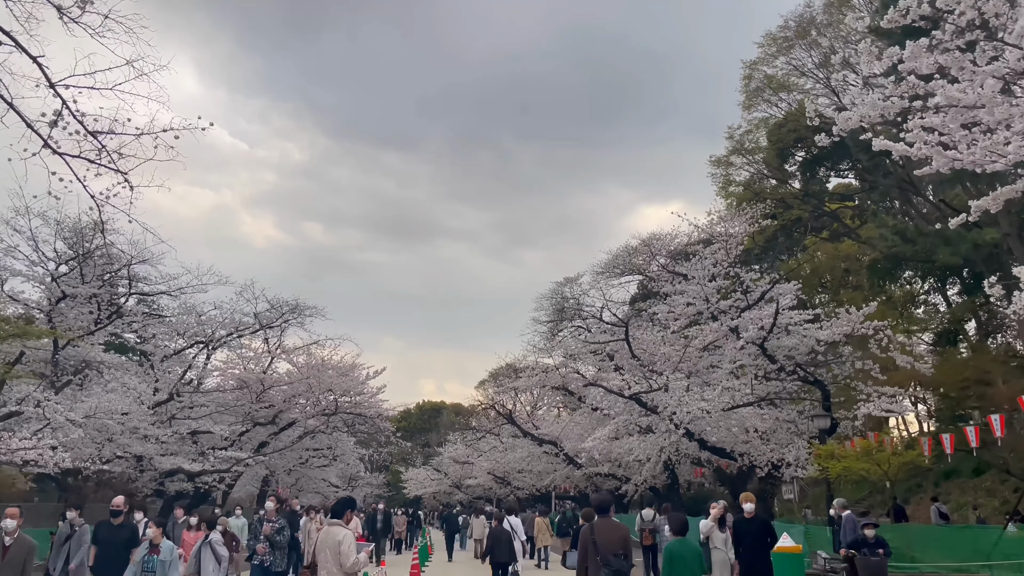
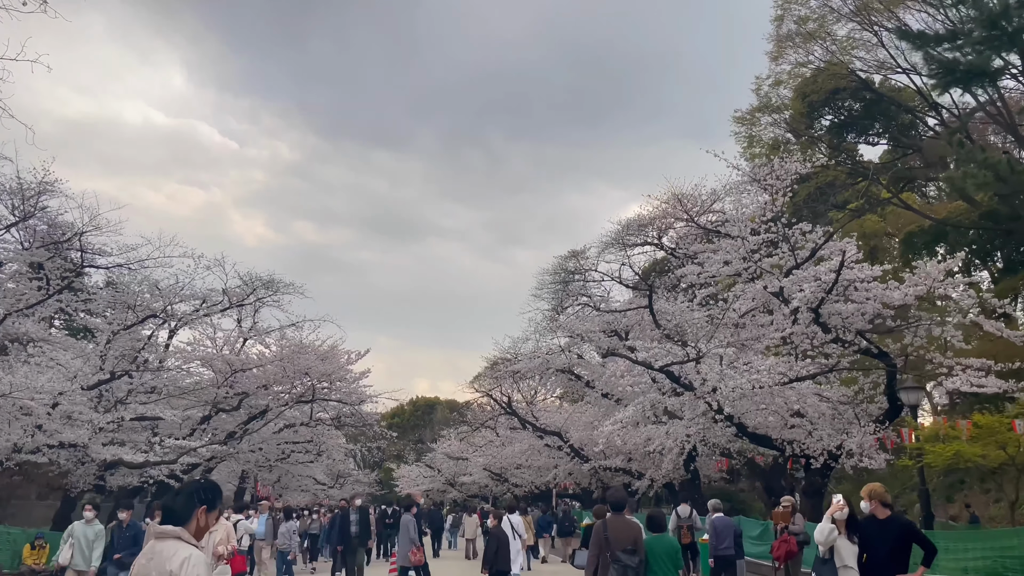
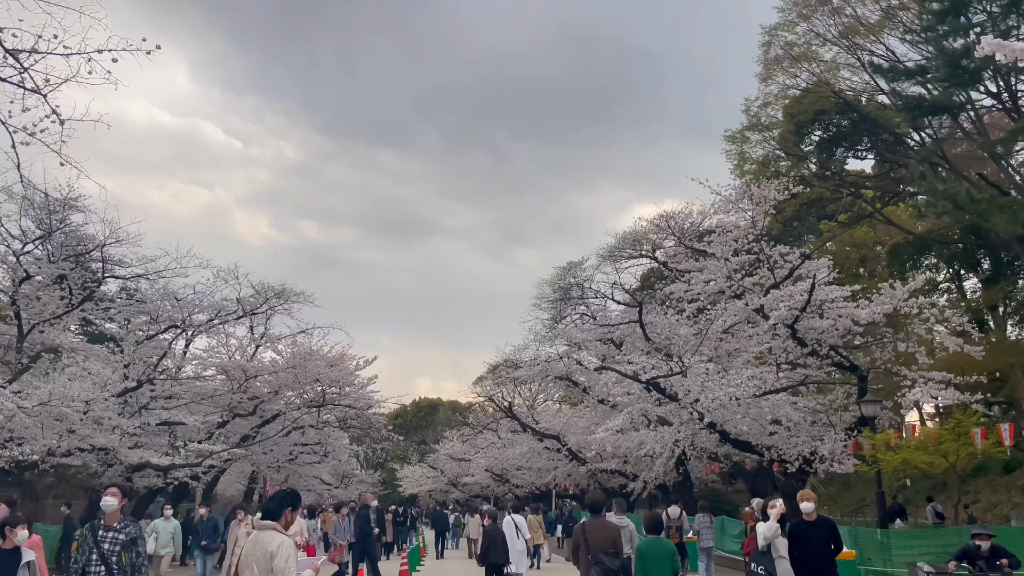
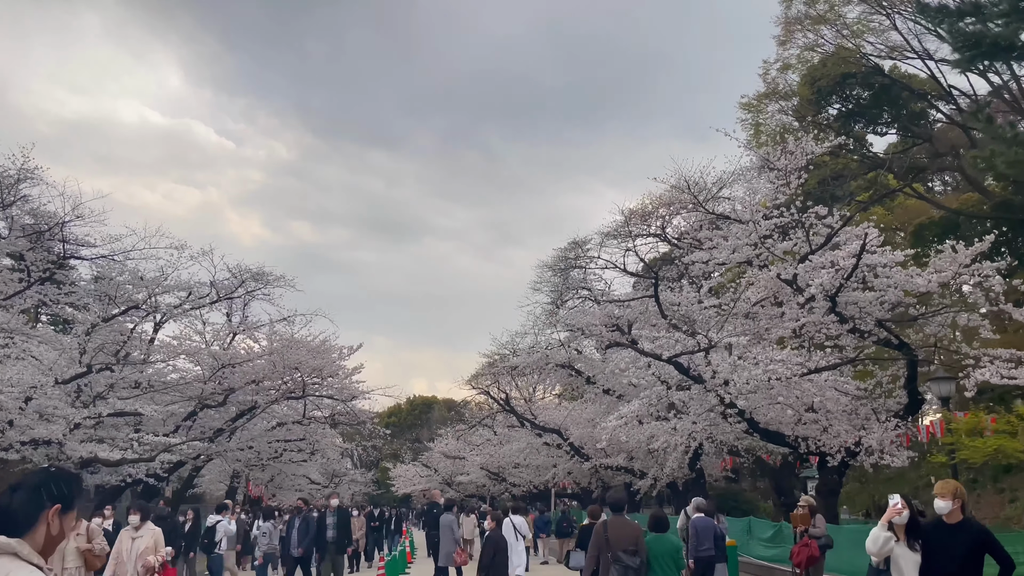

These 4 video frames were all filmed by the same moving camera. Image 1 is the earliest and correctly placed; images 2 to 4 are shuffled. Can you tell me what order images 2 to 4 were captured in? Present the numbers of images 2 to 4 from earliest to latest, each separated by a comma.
3, 2, 4
